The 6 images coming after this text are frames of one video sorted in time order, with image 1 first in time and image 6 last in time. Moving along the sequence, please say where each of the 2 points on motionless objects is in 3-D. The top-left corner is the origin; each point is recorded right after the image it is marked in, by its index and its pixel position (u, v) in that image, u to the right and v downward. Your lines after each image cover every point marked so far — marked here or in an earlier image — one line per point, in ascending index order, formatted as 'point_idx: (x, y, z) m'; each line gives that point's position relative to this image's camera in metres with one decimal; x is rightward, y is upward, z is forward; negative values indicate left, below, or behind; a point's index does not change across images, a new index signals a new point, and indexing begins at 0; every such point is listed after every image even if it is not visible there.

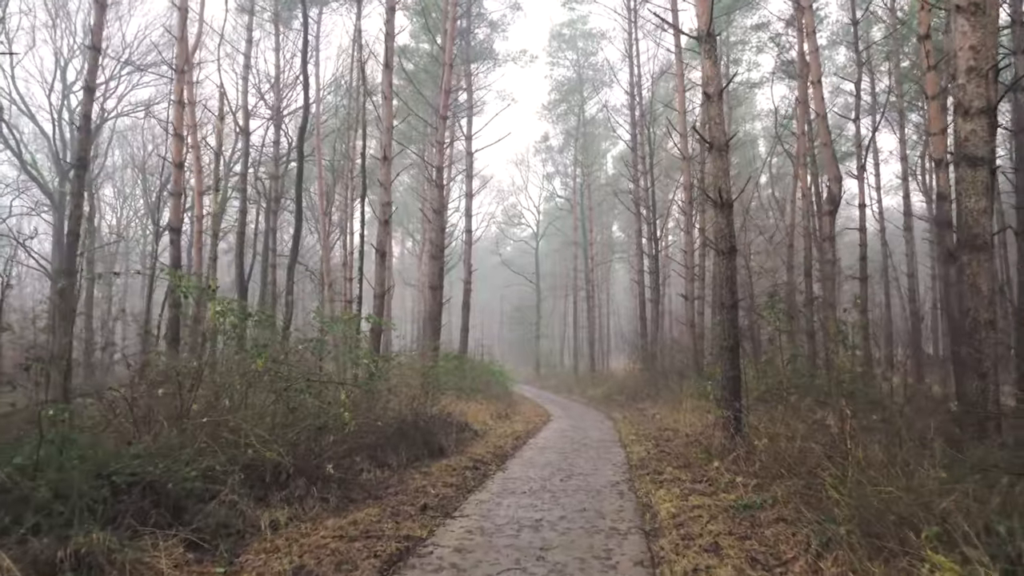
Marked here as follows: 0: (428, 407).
0: (-1.2, -1.8, +10.0) m
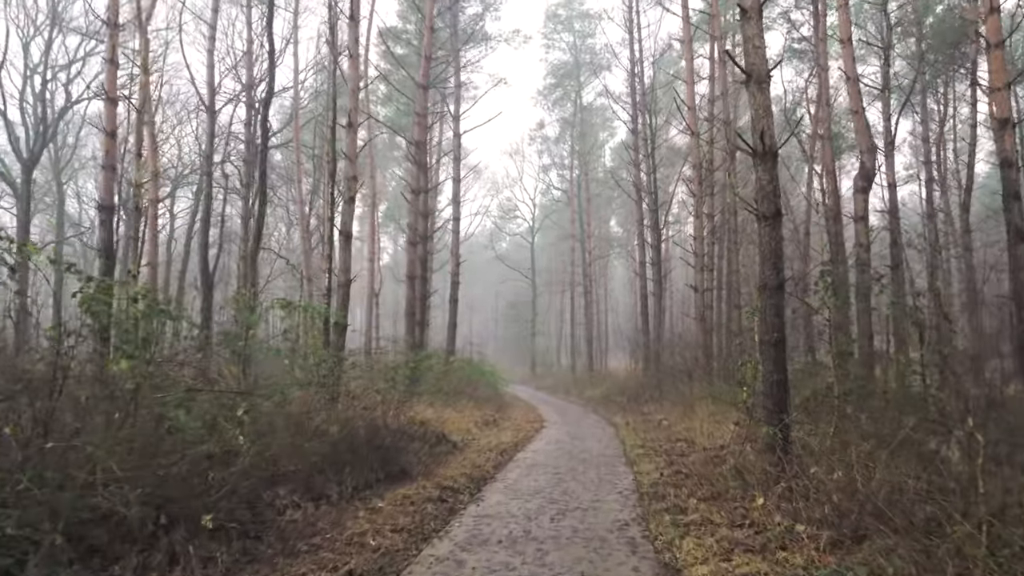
0: (-1.4, -1.6, +8.3) m
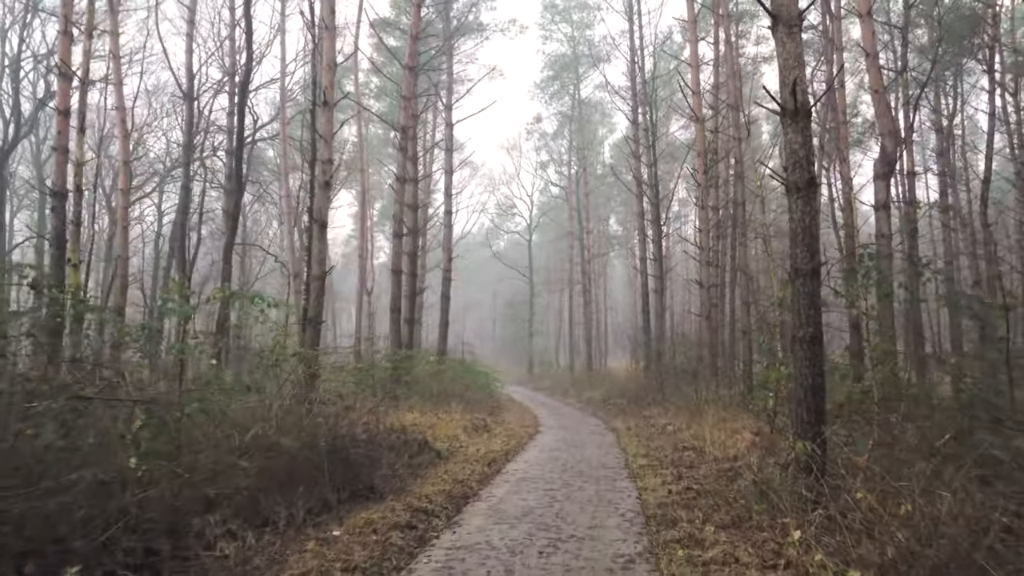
0: (-1.6, -1.5, +7.4) m
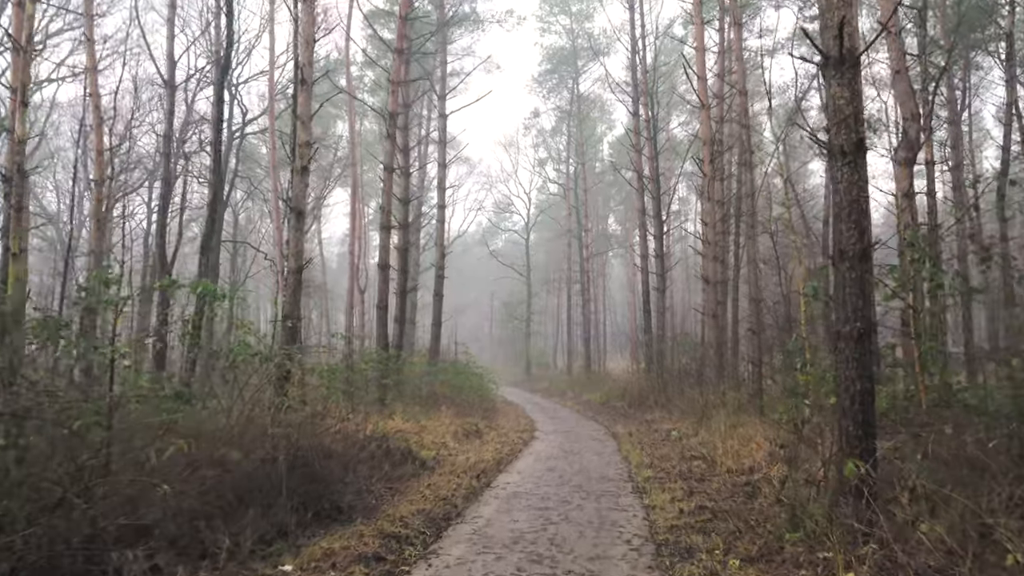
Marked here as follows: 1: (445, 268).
0: (-1.7, -1.4, +6.6) m
1: (-1.9, +0.6, +19.8) m
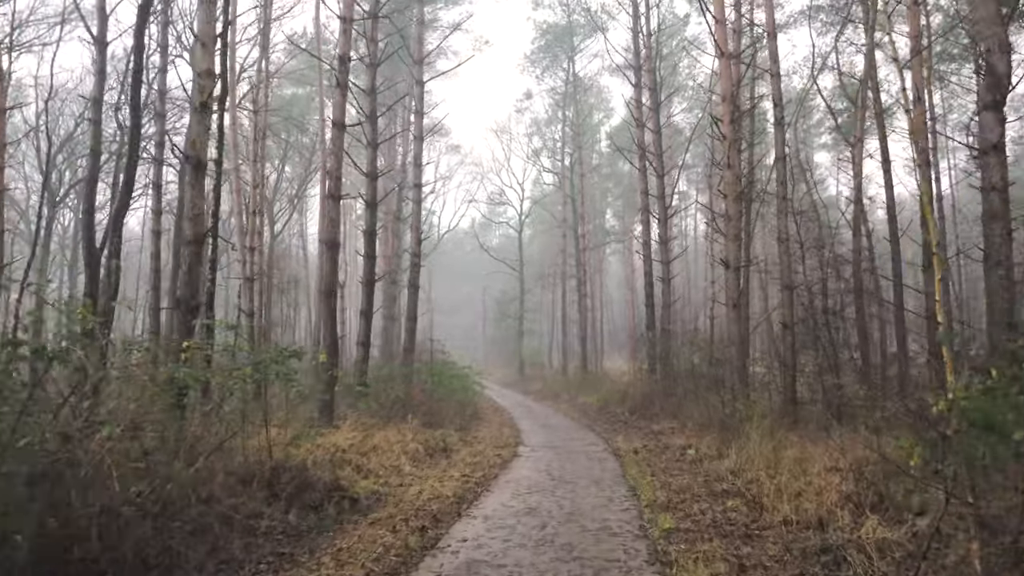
0: (-2.0, -1.2, +4.3) m
1: (-2.3, +0.8, +17.6) m
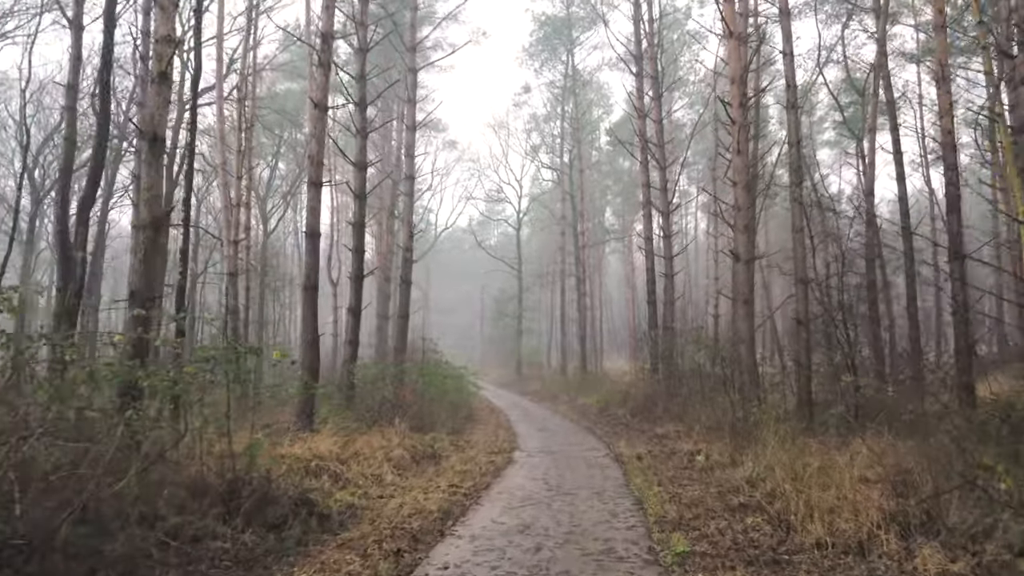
0: (-2.0, -1.1, +3.6) m
1: (-2.4, +0.9, +16.9) m
